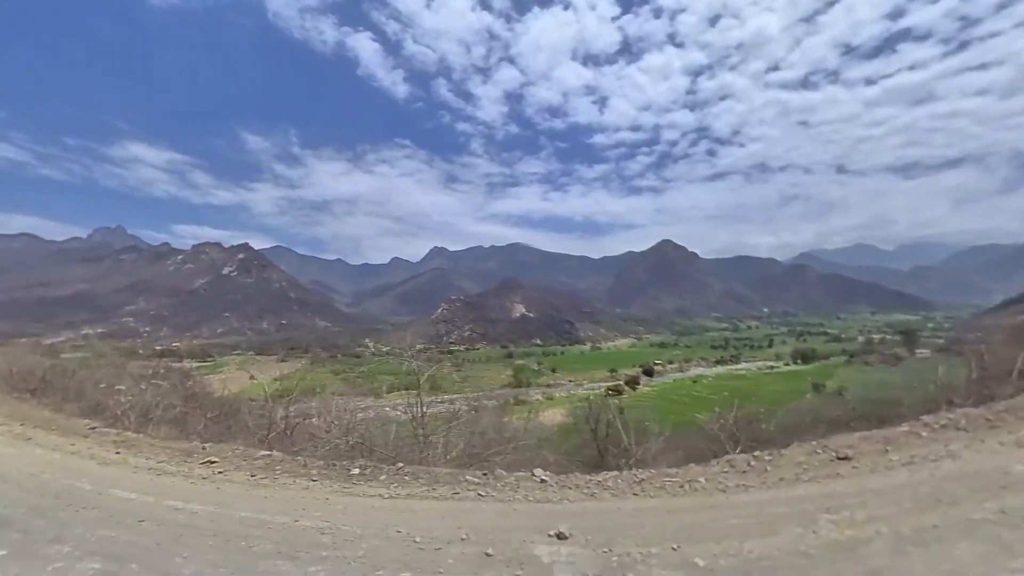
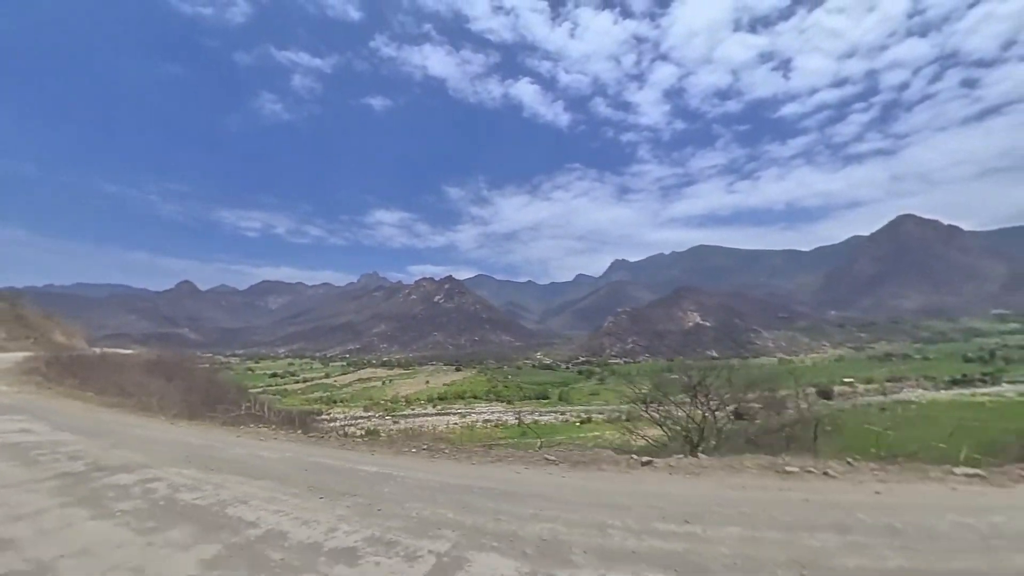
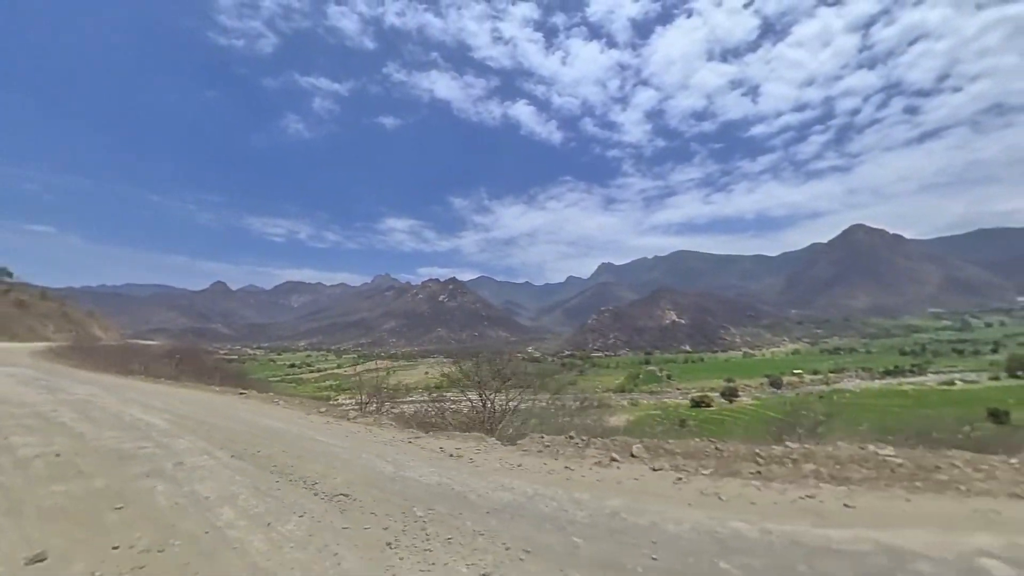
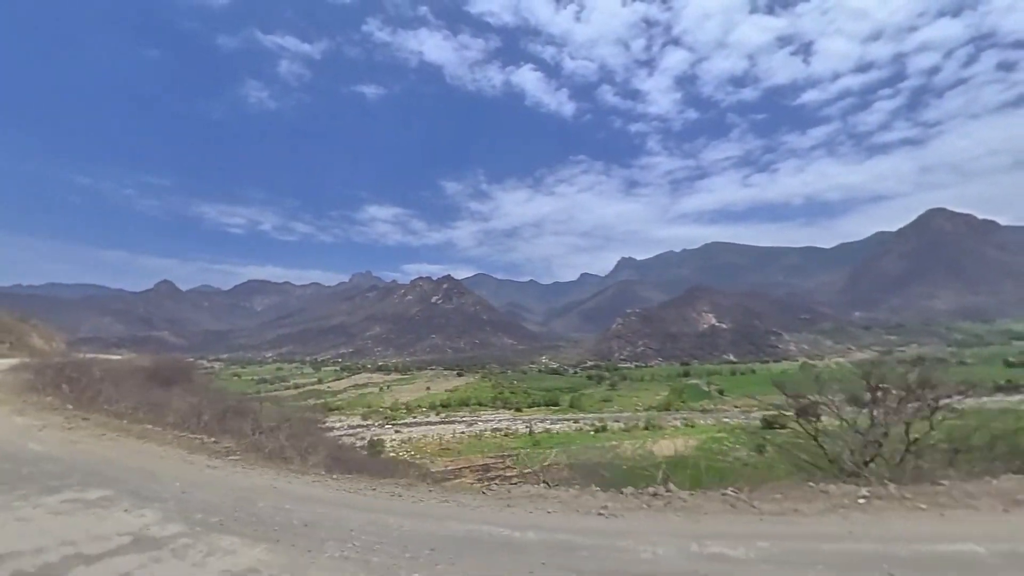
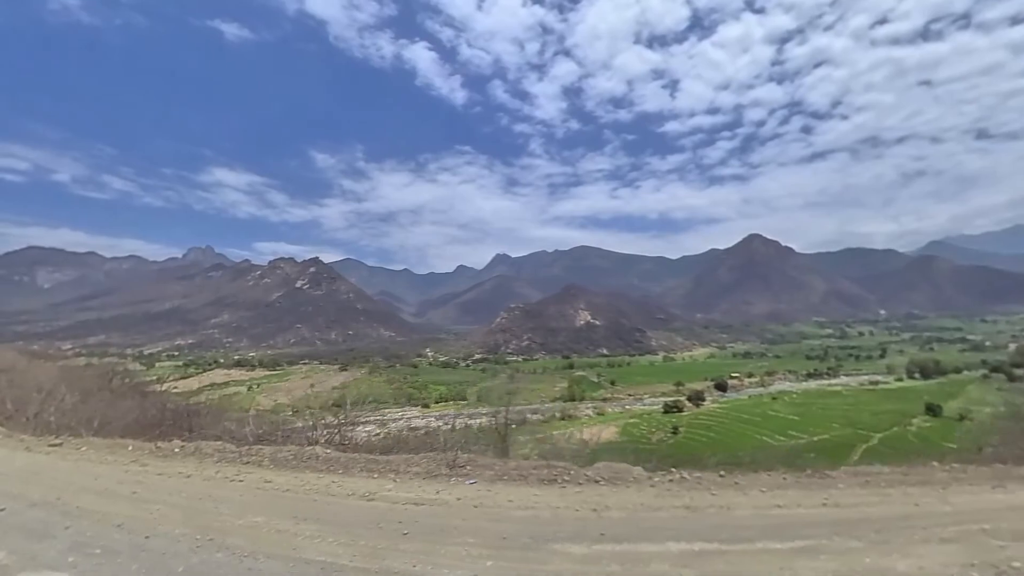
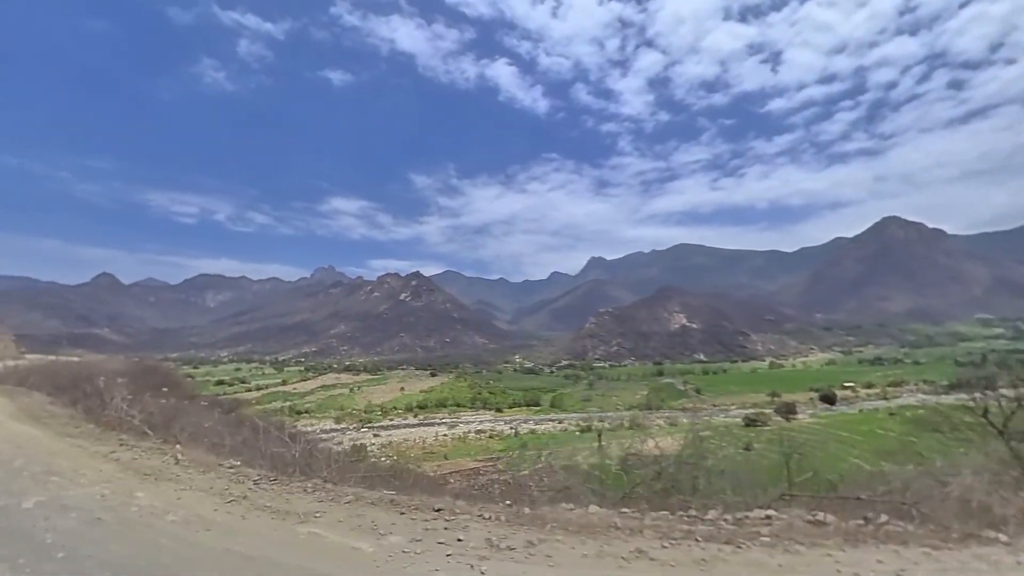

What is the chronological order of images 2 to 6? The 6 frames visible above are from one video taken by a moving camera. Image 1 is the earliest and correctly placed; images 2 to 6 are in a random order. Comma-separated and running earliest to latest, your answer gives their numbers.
5, 6, 4, 2, 3
